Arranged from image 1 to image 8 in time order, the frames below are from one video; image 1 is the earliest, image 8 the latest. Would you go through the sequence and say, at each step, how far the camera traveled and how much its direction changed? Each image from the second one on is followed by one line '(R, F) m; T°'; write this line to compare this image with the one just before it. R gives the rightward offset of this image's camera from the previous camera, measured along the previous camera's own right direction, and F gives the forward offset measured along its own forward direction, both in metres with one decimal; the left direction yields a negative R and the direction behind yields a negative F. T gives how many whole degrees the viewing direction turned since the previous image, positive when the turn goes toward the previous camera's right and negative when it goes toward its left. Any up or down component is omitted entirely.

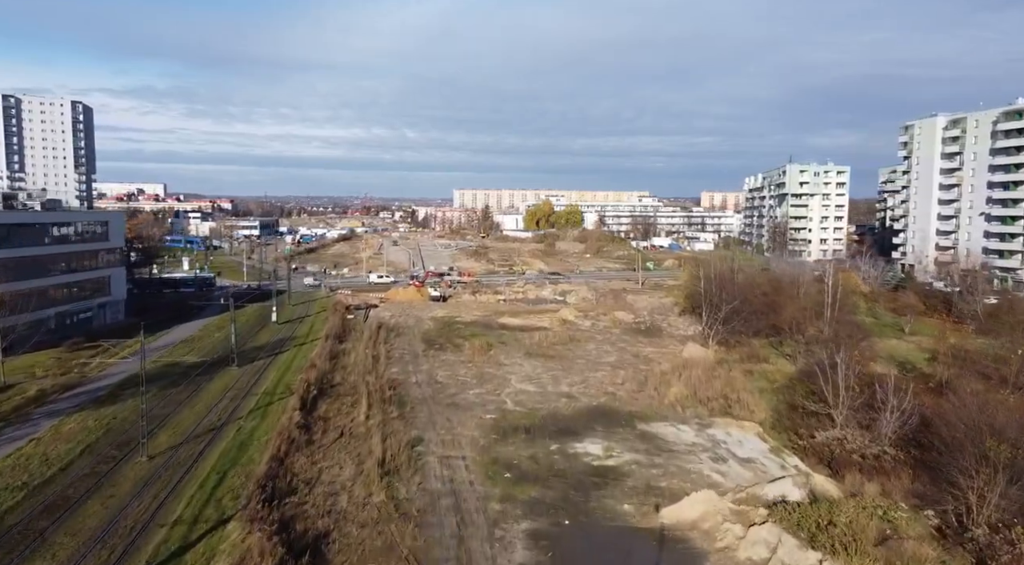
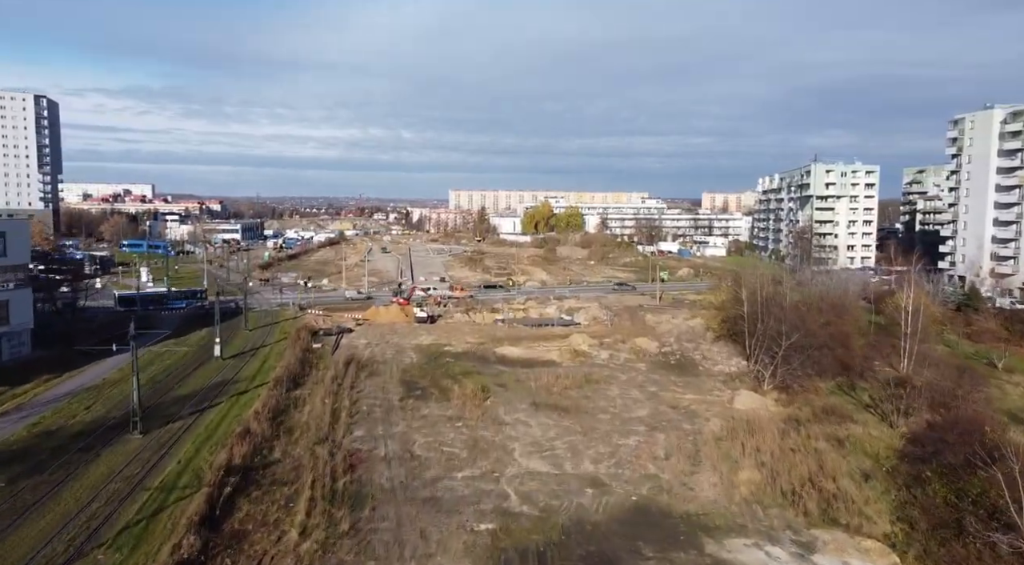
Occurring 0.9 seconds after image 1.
(-0.1, +5.9) m; 0°
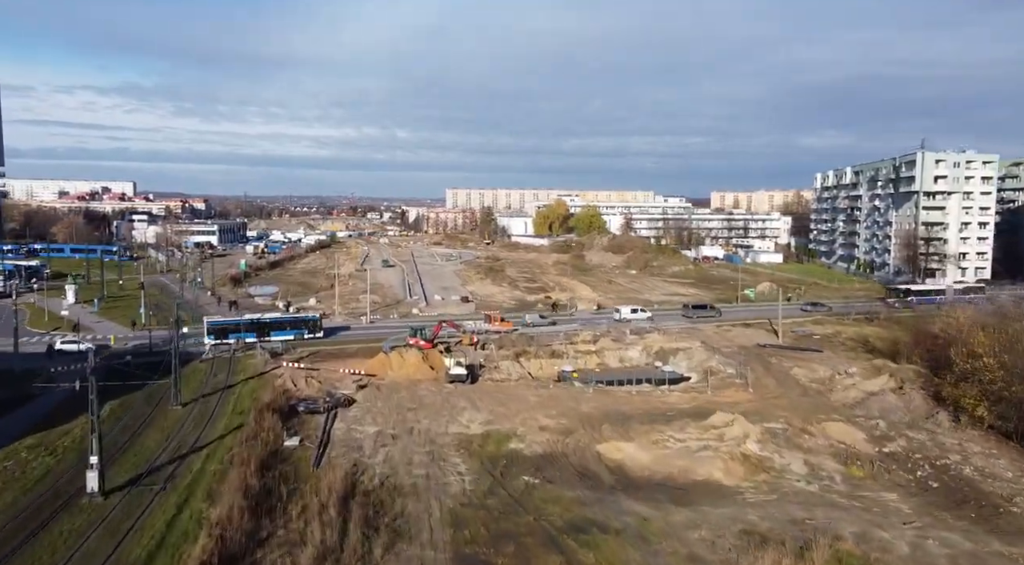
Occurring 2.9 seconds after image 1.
(-2.7, +12.0) m; +1°
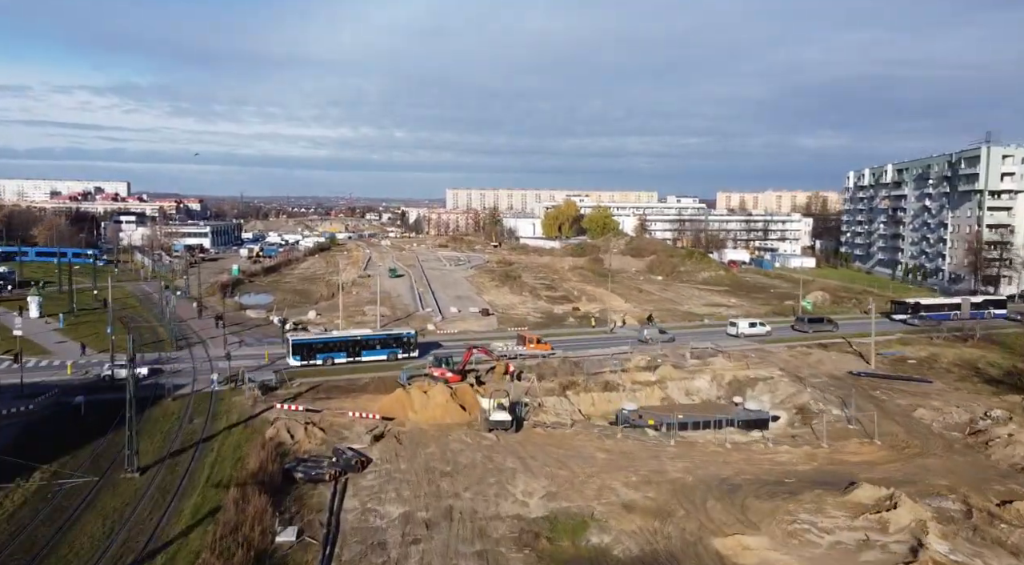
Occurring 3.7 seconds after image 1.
(-1.3, +4.8) m; 0°
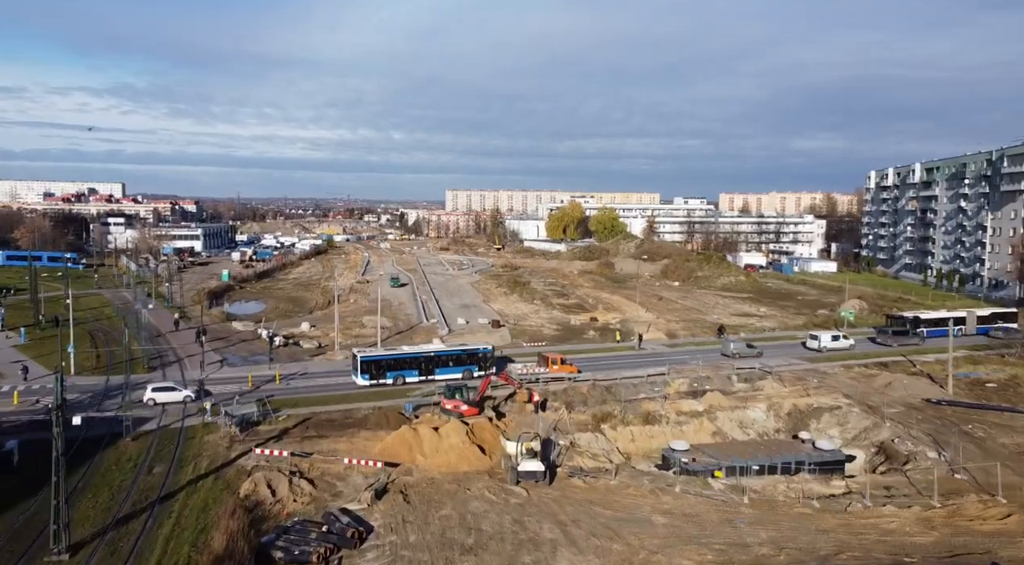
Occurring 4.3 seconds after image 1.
(-0.6, +3.3) m; 0°
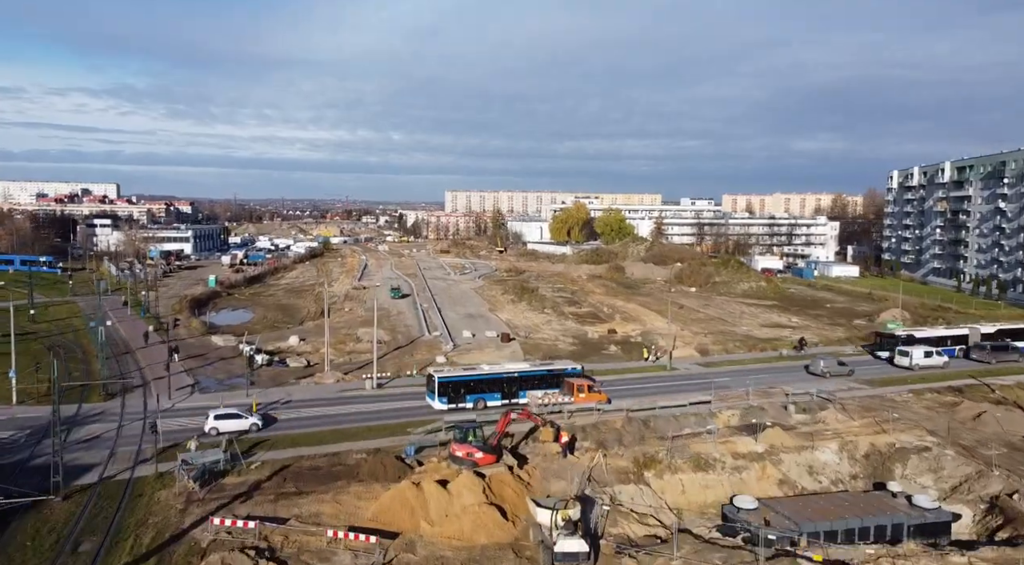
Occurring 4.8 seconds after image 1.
(-0.5, +3.3) m; 0°
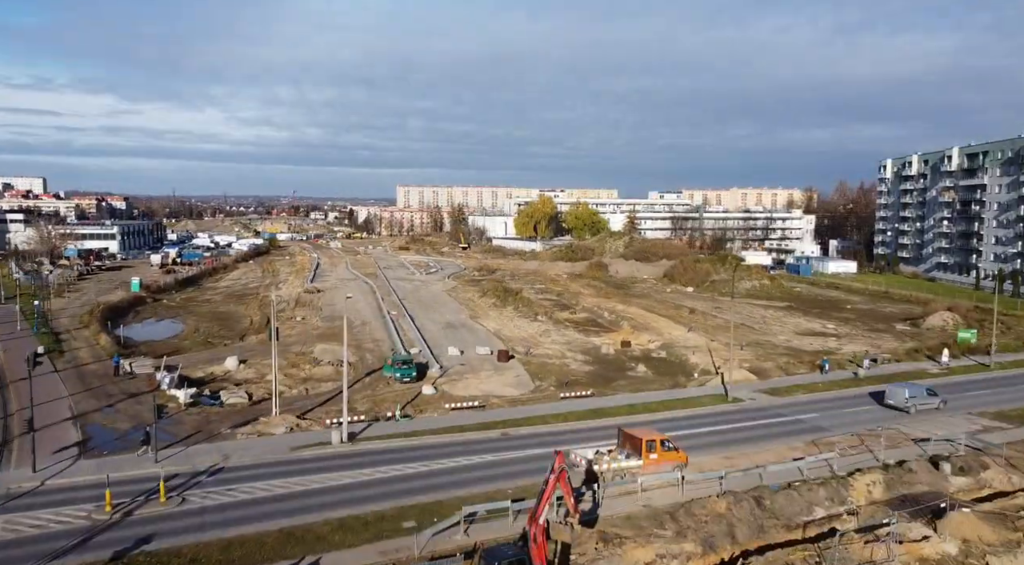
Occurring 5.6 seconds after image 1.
(-1.5, +6.1) m; +4°
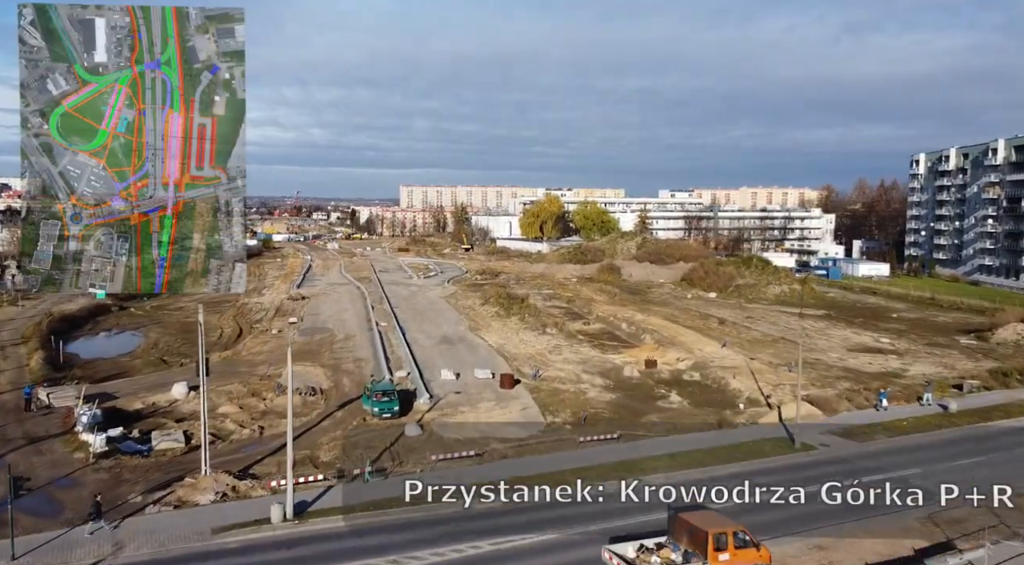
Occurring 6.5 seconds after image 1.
(0.0, +4.1) m; 0°
